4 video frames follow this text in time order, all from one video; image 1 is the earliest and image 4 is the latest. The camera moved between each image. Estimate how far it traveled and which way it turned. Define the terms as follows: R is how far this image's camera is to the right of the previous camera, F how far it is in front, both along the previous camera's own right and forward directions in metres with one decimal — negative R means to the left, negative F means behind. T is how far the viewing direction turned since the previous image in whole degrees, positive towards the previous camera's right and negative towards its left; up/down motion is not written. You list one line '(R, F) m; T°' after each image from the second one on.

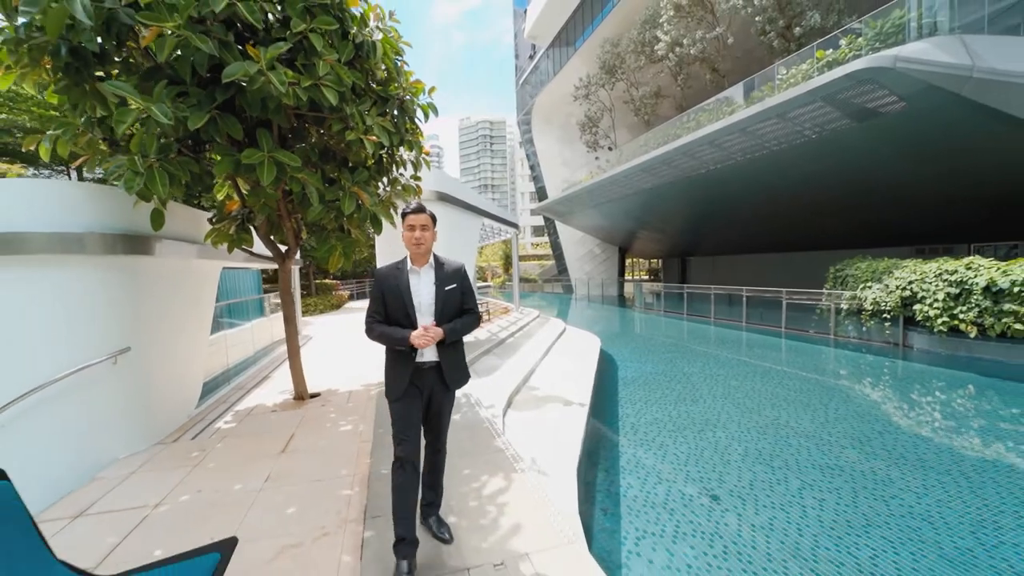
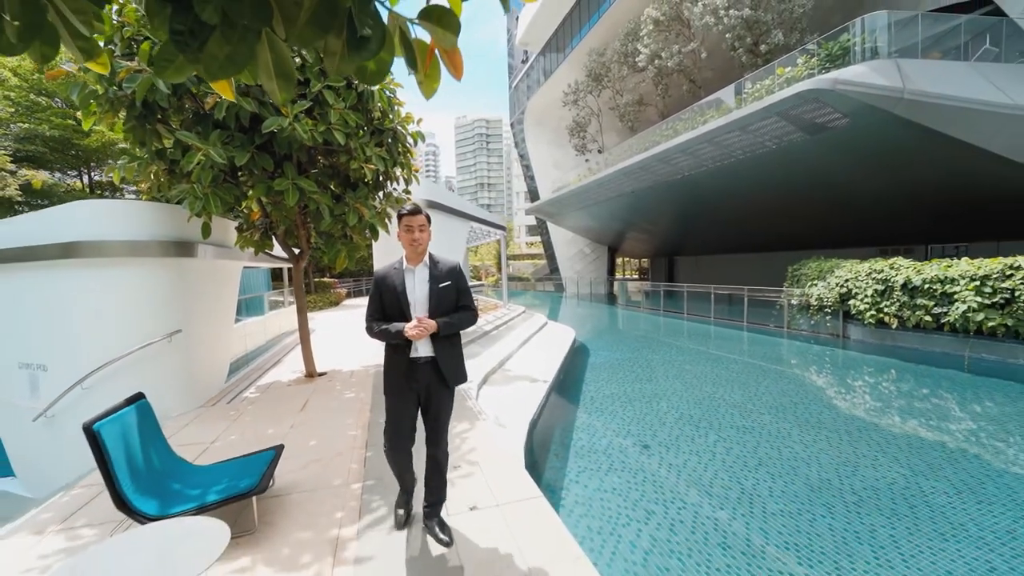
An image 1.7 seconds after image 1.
(+0.3, -0.9) m; 0°
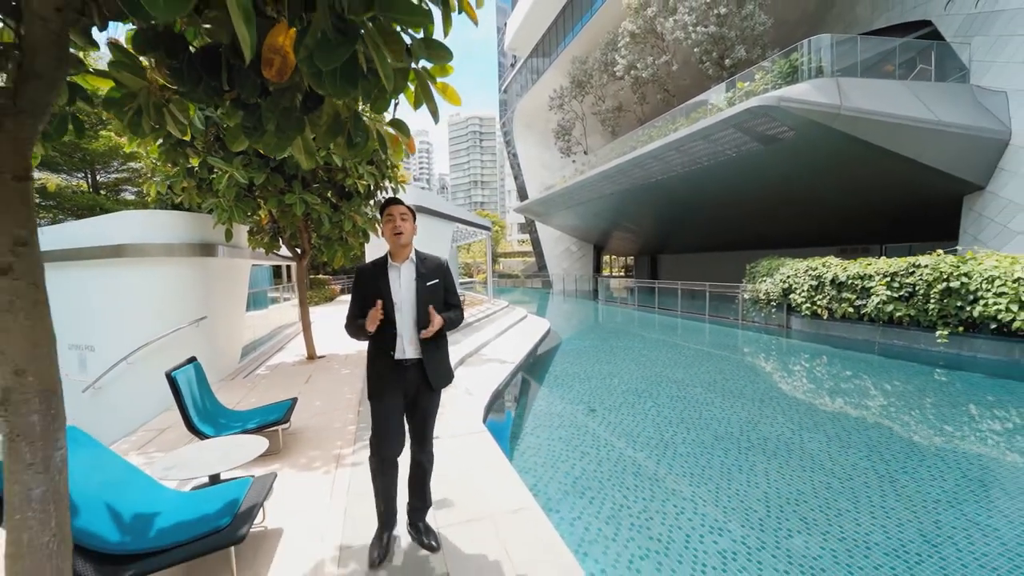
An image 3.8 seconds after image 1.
(+0.3, -0.9) m; +1°
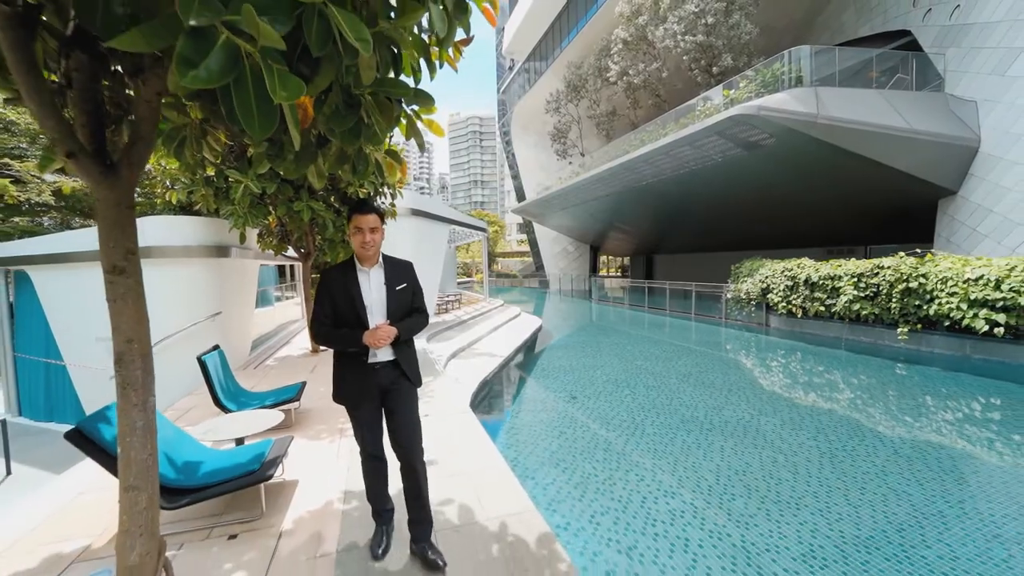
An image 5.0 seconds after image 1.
(+0.2, -0.5) m; 0°
